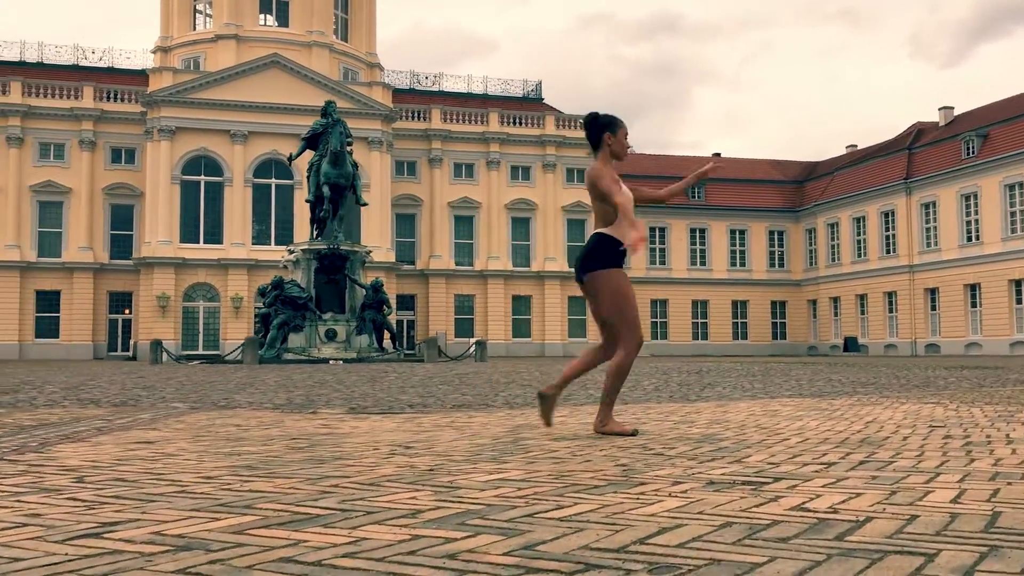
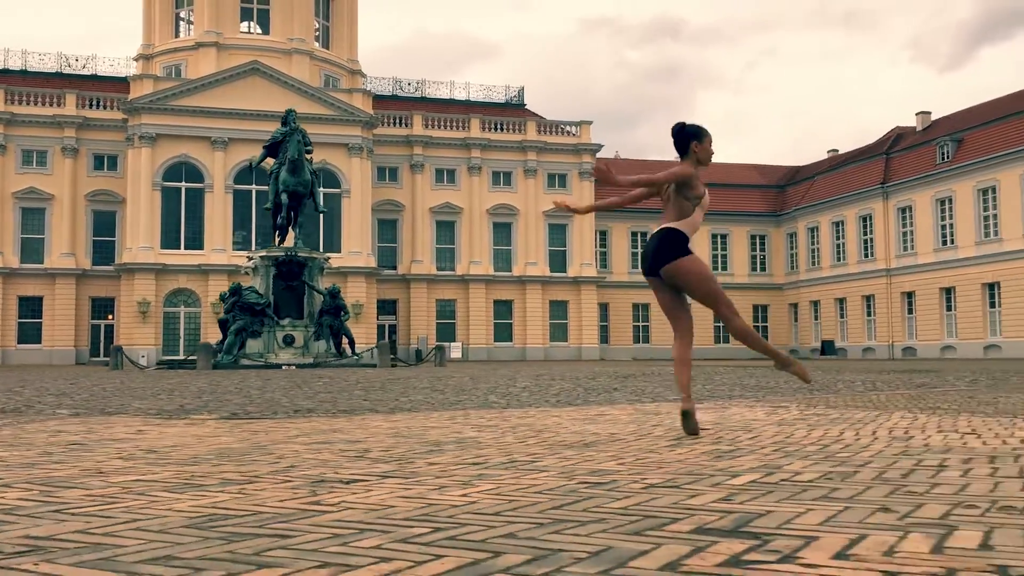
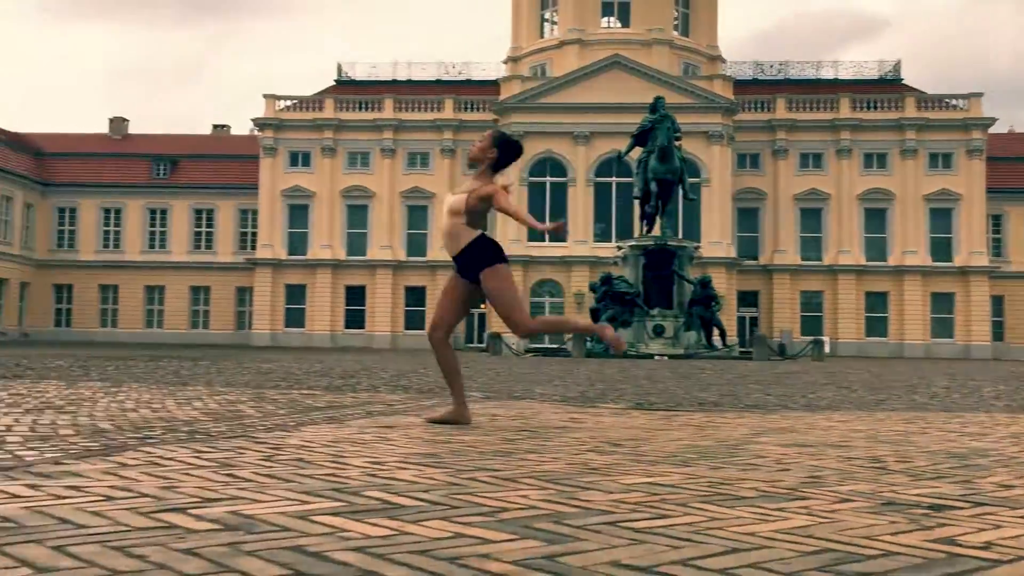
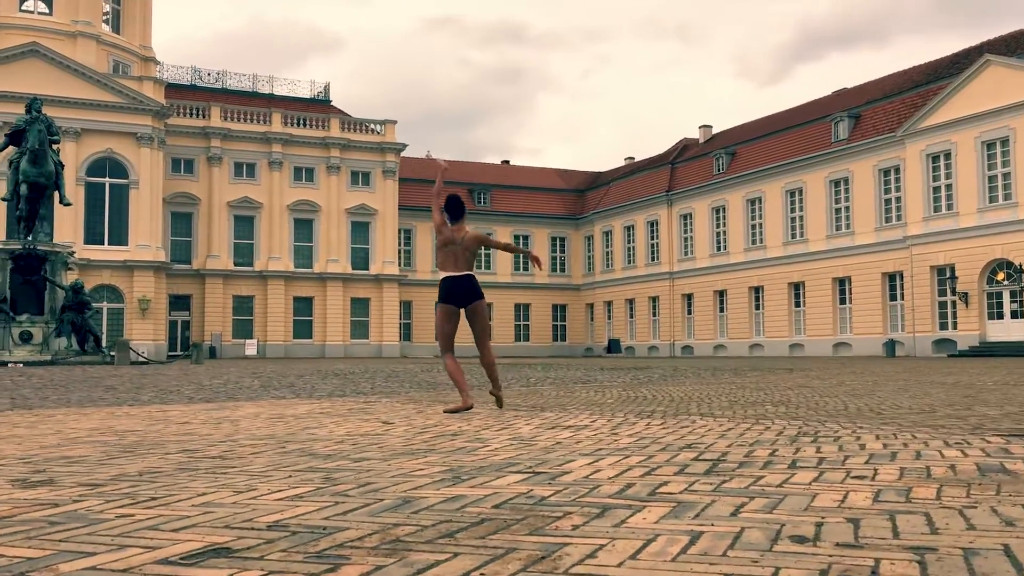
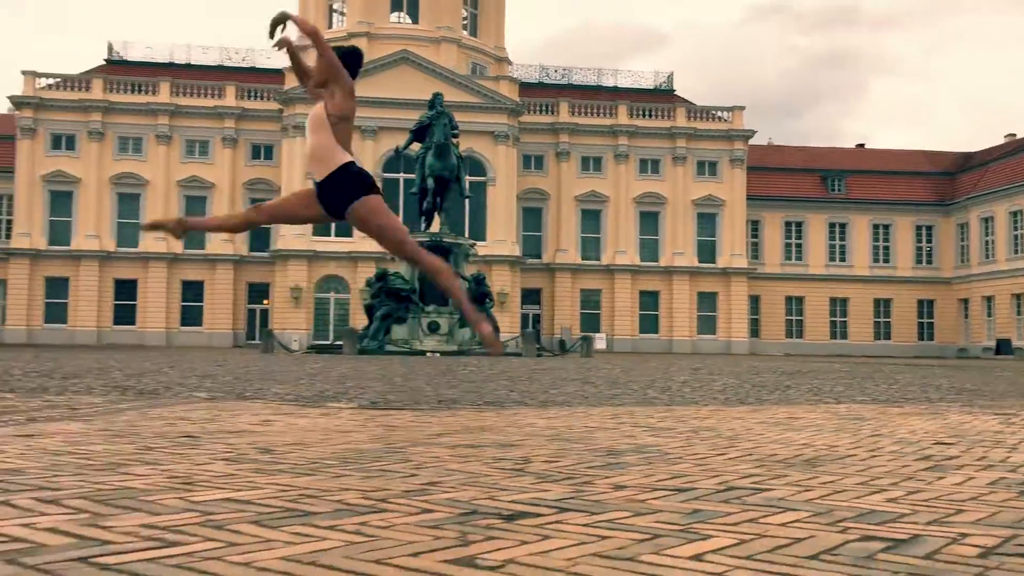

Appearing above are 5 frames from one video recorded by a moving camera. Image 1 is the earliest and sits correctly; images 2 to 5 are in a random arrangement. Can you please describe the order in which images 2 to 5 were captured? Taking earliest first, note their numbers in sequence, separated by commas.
2, 4, 5, 3
